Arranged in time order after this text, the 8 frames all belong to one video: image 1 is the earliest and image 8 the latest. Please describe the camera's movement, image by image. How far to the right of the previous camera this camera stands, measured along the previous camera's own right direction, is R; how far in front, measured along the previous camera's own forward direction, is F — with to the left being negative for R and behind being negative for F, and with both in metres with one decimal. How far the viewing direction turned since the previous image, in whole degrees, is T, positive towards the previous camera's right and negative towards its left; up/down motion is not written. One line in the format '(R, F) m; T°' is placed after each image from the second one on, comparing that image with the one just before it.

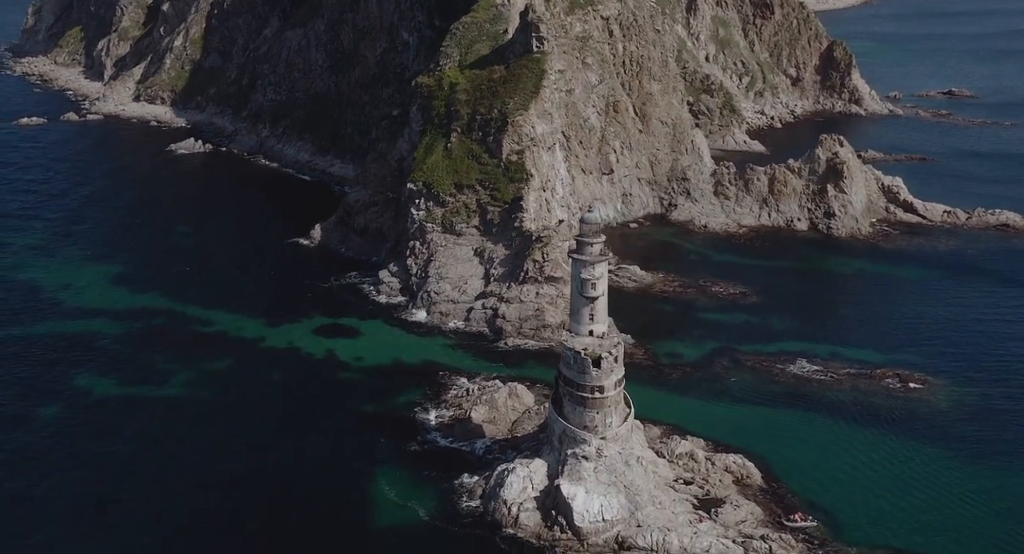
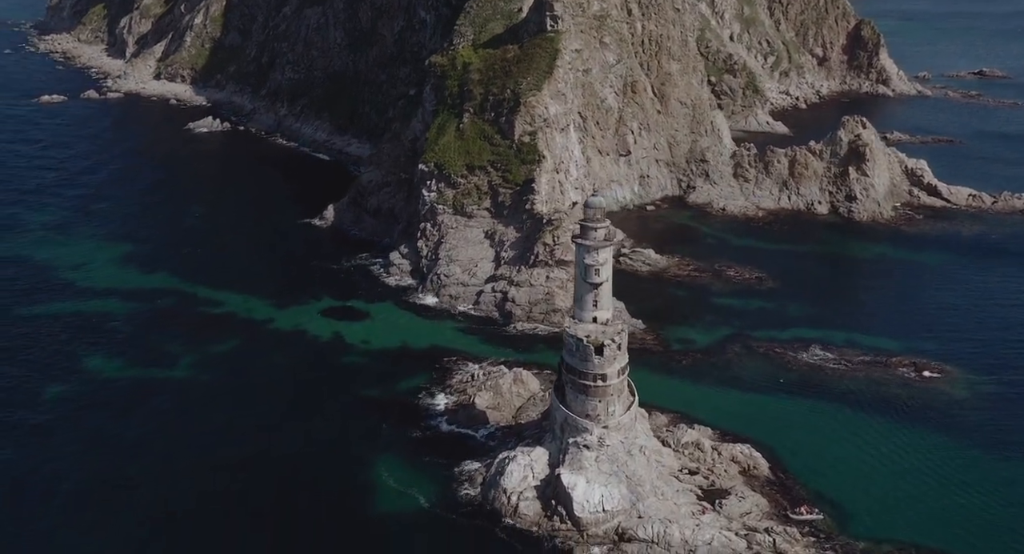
(+0.9, +0.8) m; -1°
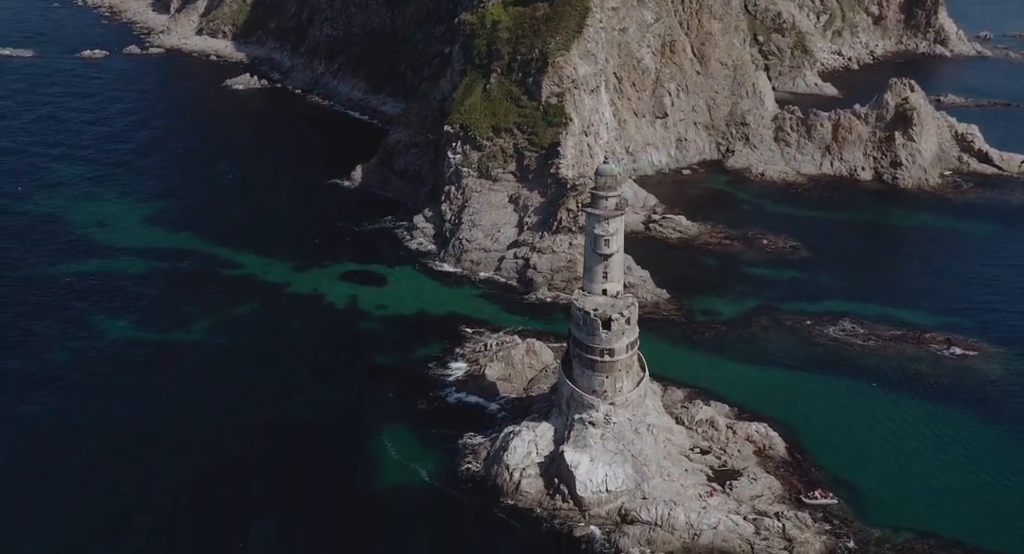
(+1.6, +1.5) m; -3°
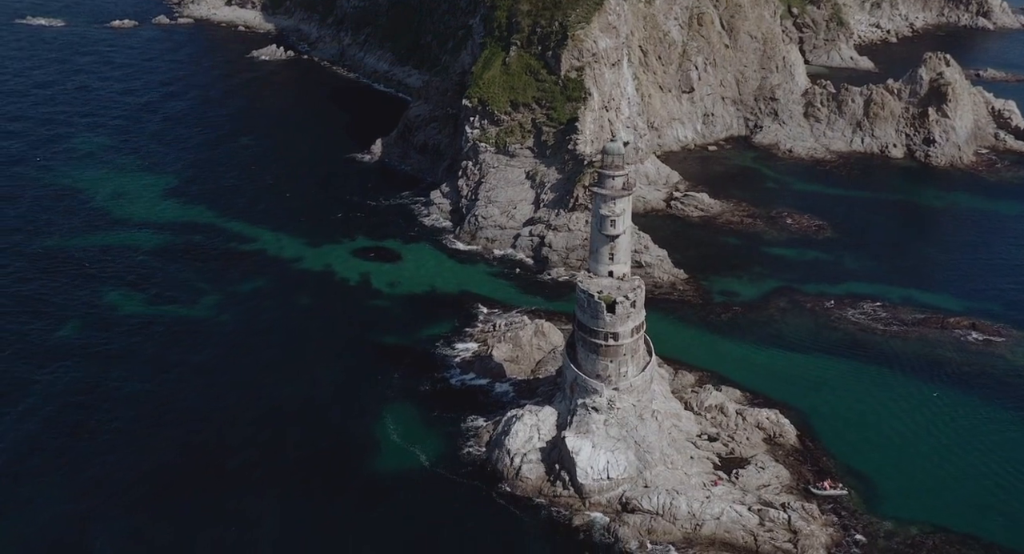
(+1.2, +1.0) m; -2°
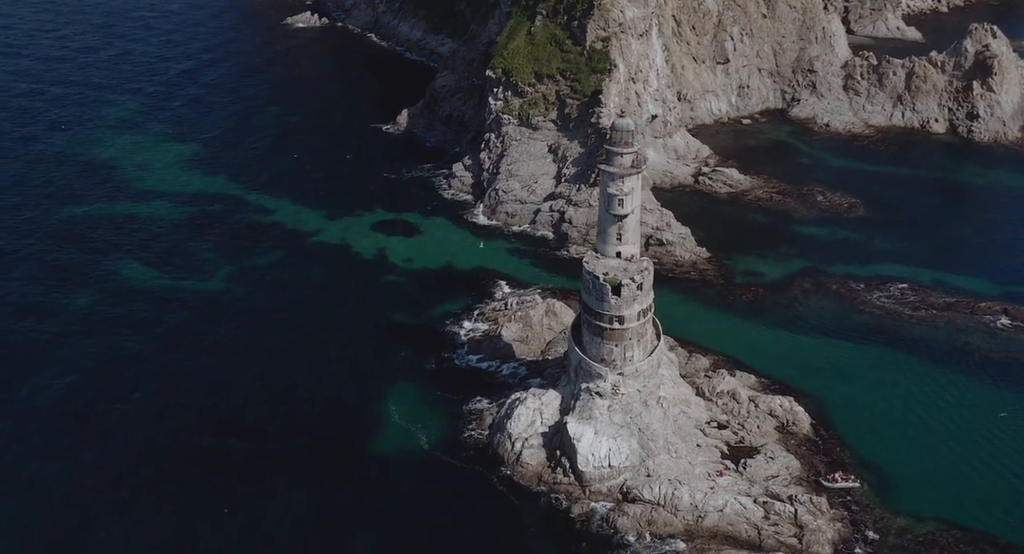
(+1.4, +1.1) m; -2°
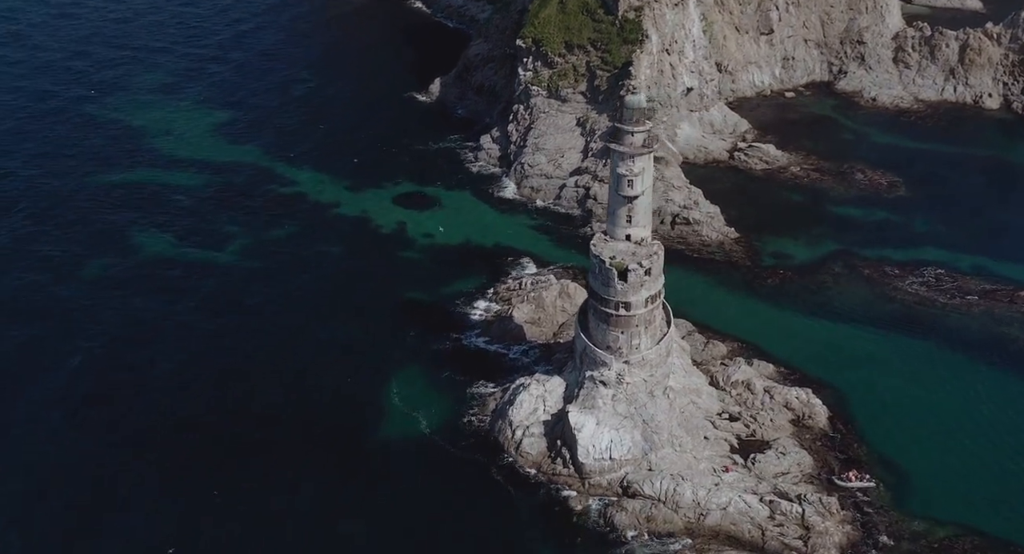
(+1.7, +1.3) m; -3°
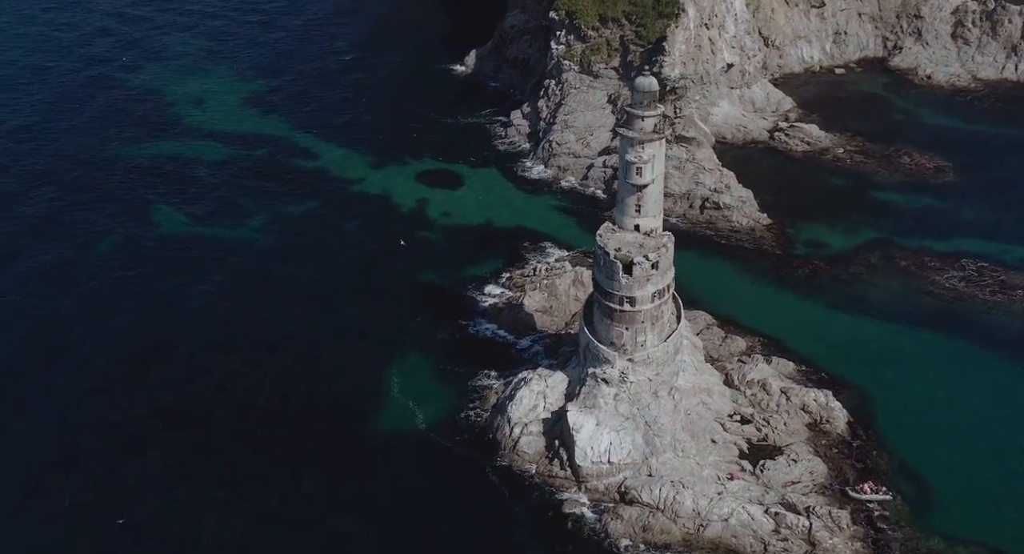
(+1.9, +1.6) m; -3°
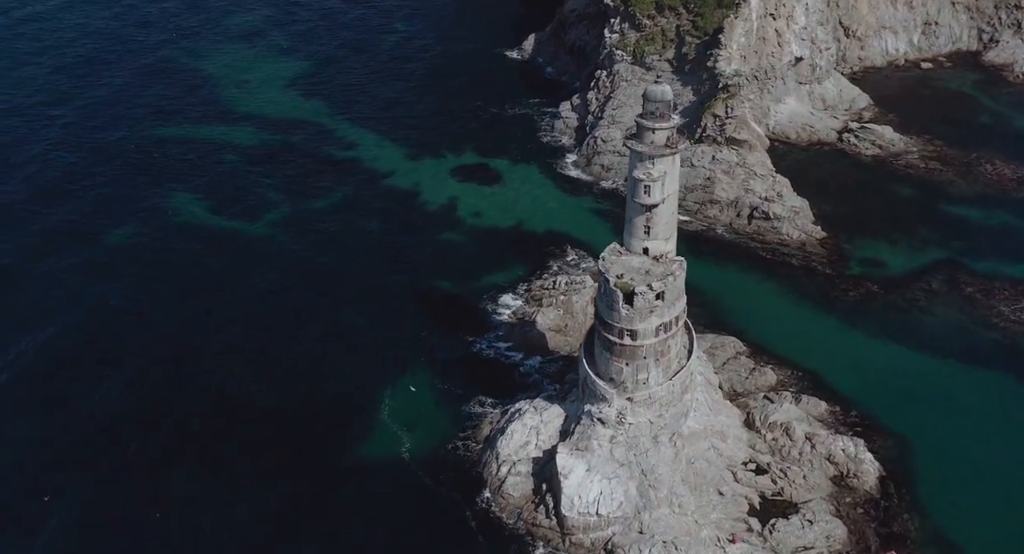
(+3.1, +3.1) m; -5°
